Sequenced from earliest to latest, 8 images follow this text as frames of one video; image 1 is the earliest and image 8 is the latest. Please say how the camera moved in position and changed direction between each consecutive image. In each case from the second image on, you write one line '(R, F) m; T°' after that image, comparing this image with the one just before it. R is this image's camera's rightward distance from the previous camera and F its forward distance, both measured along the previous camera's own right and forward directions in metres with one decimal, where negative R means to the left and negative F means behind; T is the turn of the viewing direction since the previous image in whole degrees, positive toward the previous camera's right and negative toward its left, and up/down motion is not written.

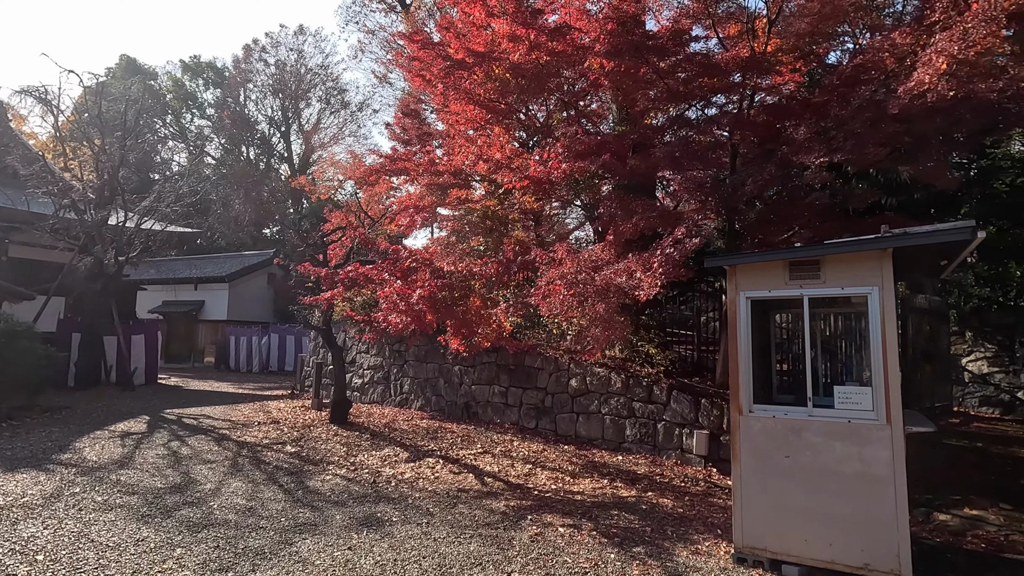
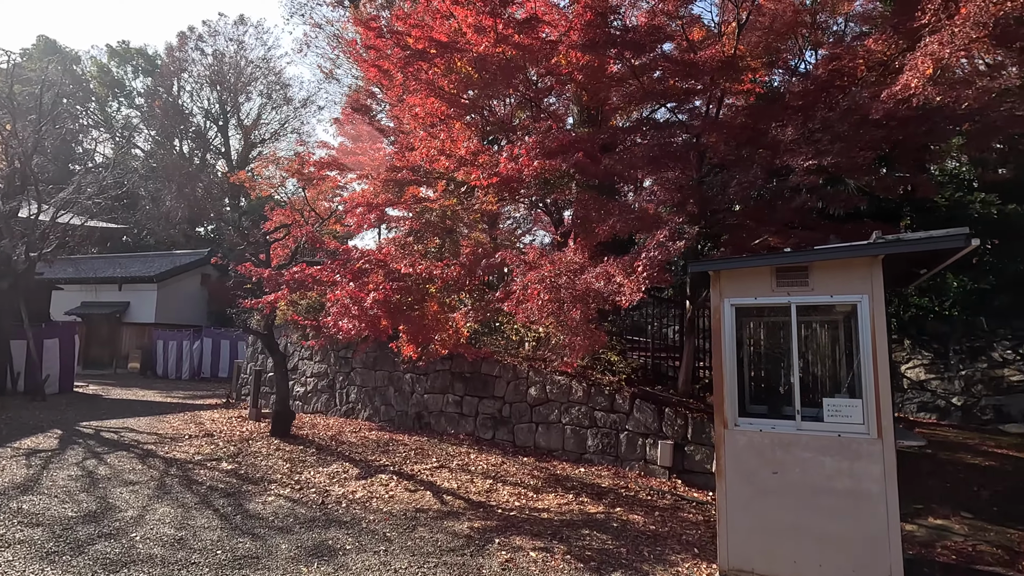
(-0.2, +0.4) m; +6°
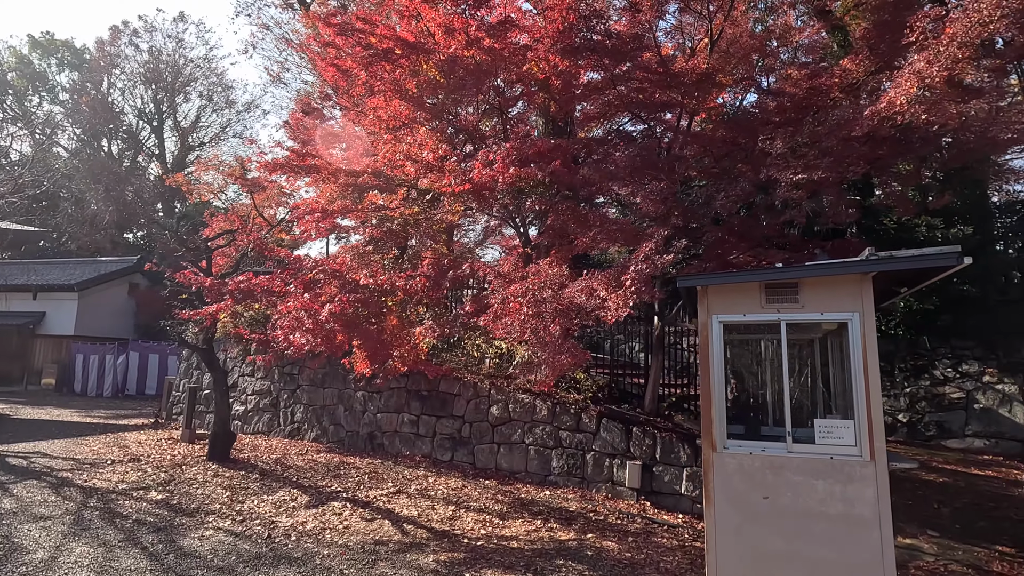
(-0.3, +0.4) m; +5°
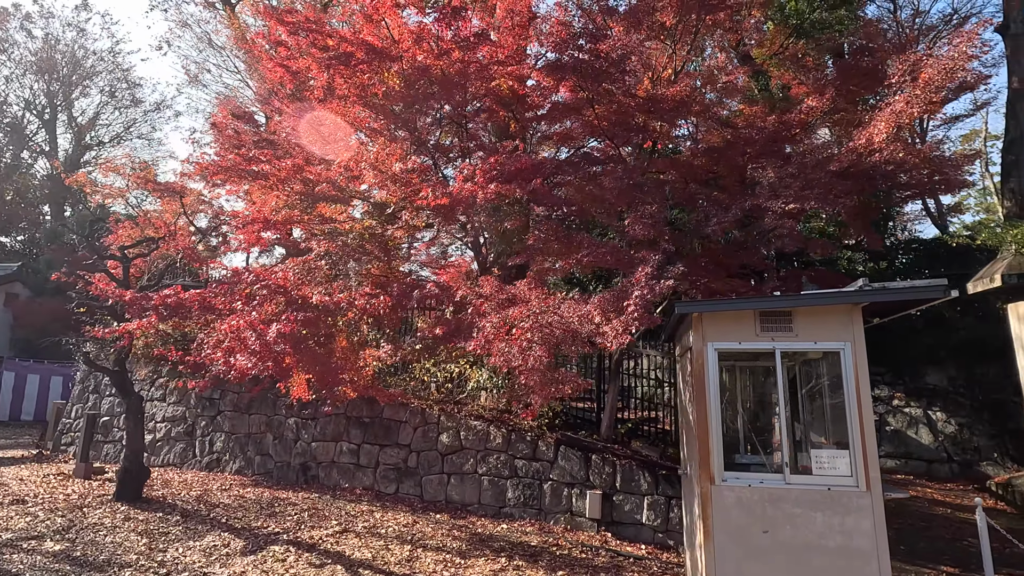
(-0.6, +0.3) m; +8°
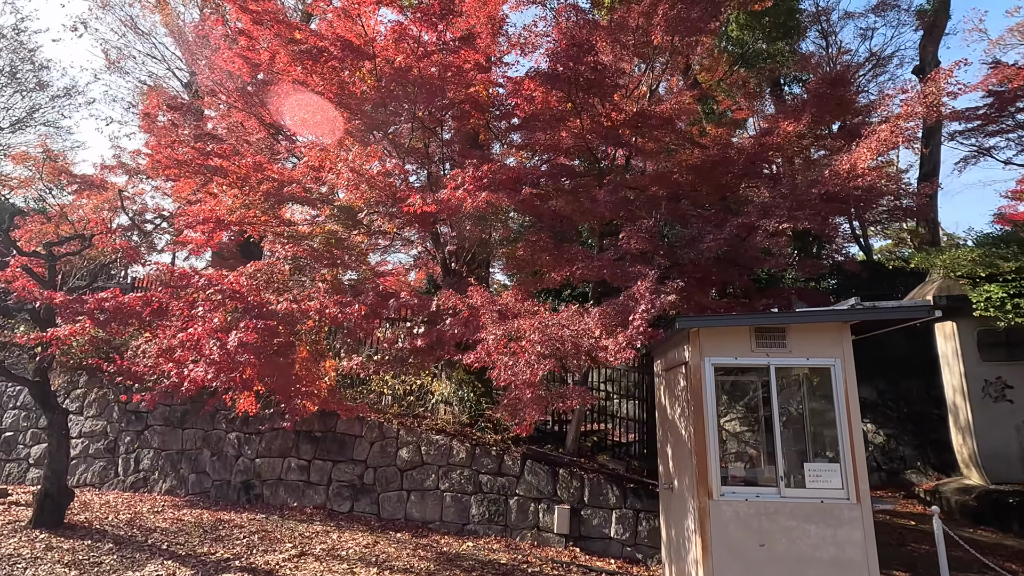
(-0.5, +0.2) m; +7°
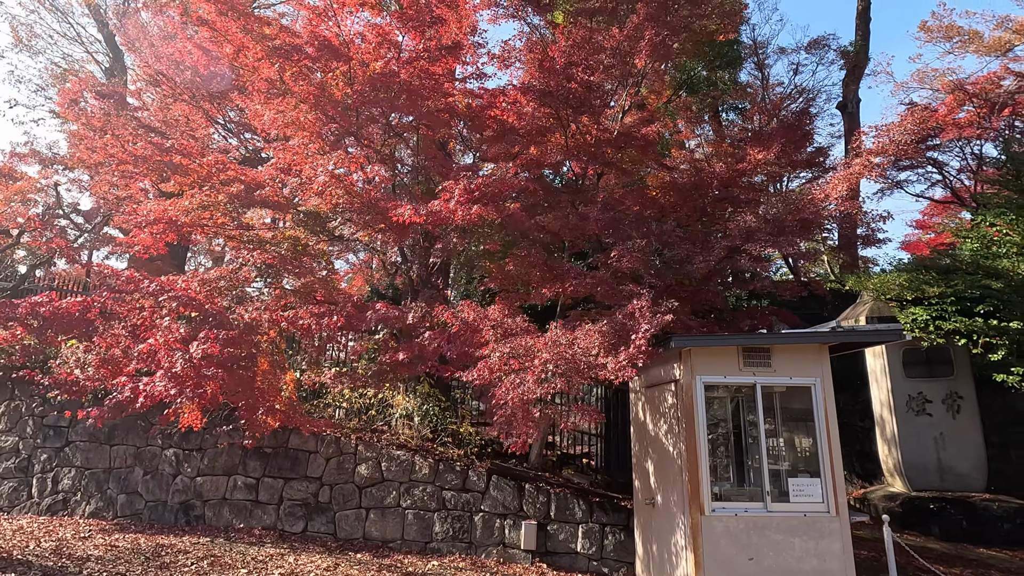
(-0.5, +0.1) m; +7°
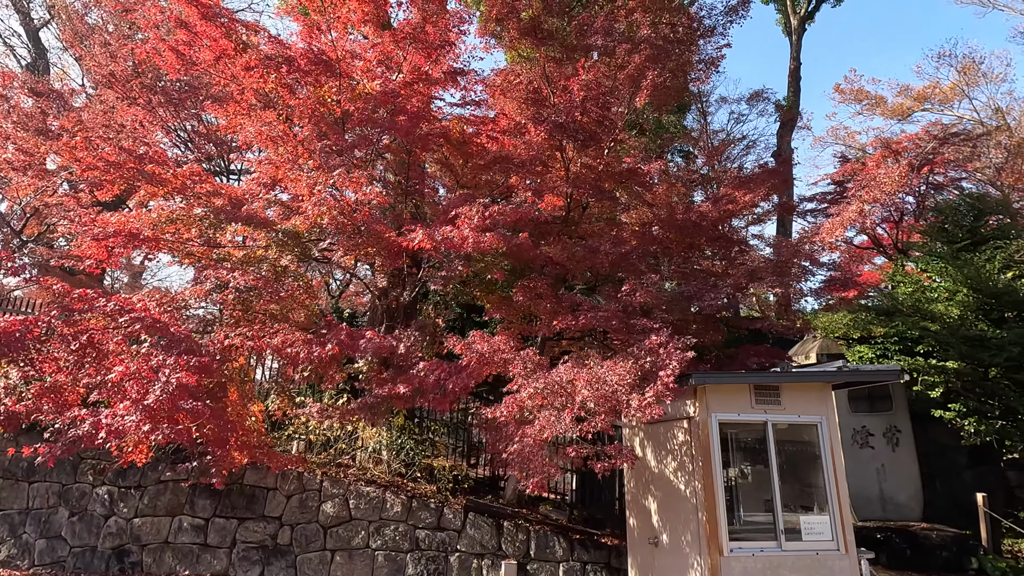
(-0.7, +0.2) m; +7°
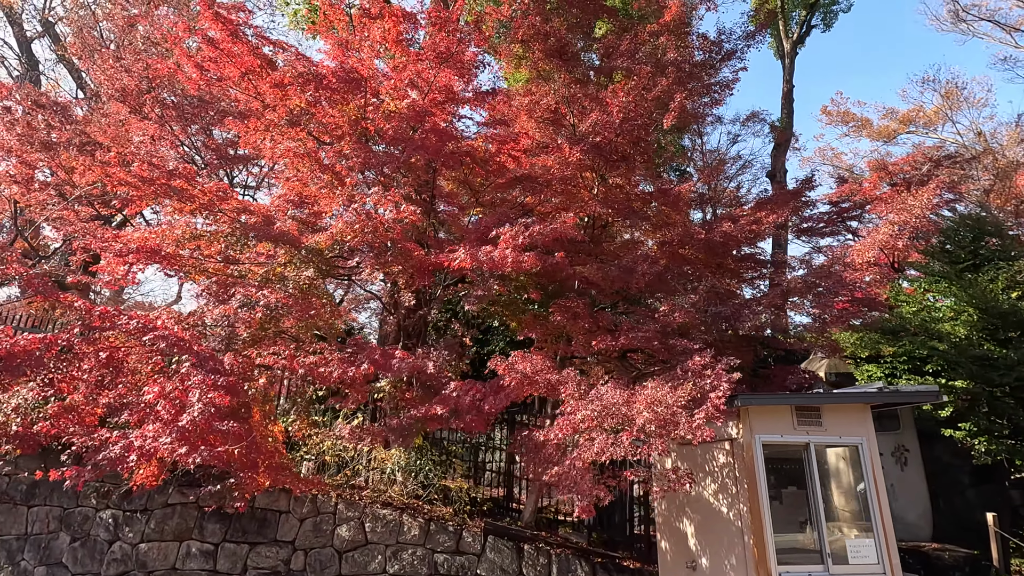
(-0.5, +0.1) m; +1°
